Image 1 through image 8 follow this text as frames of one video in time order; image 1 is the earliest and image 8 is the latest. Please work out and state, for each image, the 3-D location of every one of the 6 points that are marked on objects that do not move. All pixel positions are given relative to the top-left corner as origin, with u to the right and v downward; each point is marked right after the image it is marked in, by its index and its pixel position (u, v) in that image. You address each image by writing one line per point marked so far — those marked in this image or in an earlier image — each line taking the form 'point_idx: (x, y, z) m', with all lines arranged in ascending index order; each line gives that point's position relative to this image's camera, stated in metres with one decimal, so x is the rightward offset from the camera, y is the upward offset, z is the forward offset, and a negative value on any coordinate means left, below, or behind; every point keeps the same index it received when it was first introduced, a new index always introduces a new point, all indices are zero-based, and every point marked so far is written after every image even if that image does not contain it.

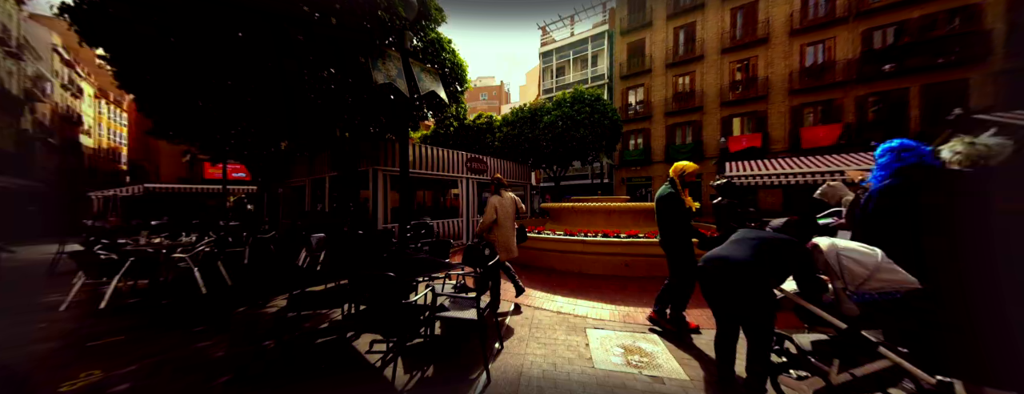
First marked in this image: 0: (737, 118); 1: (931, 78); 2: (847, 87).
0: (+13.4, +4.6, +15.8) m
1: (+18.6, +5.2, +11.7) m
2: (+16.4, +5.4, +13.2) m
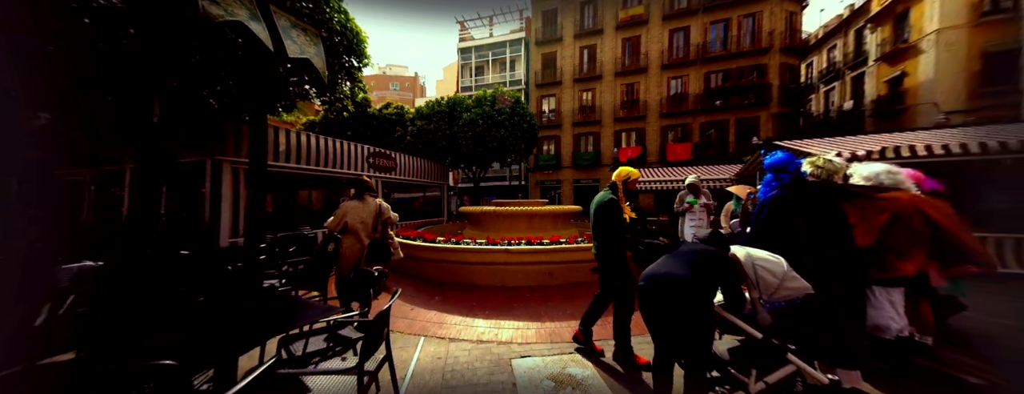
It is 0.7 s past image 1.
0: (+8.1, +4.5, +18.6) m
1: (+14.3, +5.1, +16.2) m
2: (+11.8, +5.3, +17.0) m
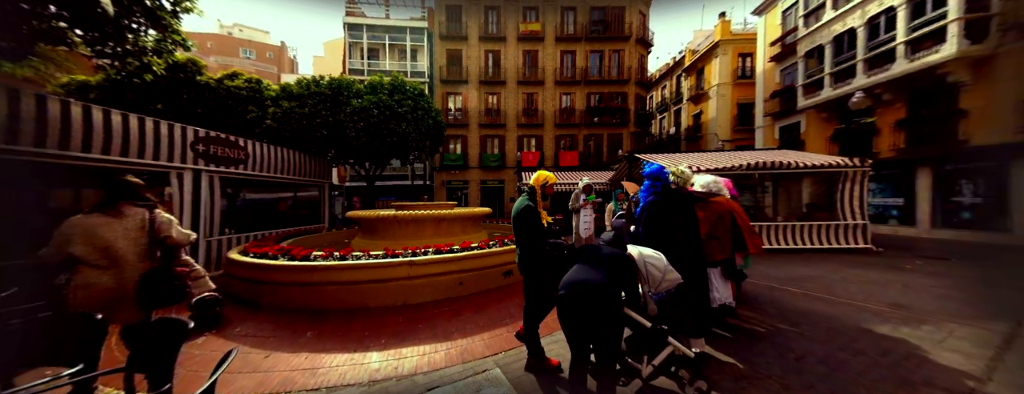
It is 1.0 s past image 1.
0: (+1.2, +4.4, +20.0) m
1: (+7.8, +5.0, +20.0) m
2: (+5.1, +5.2, +19.8) m
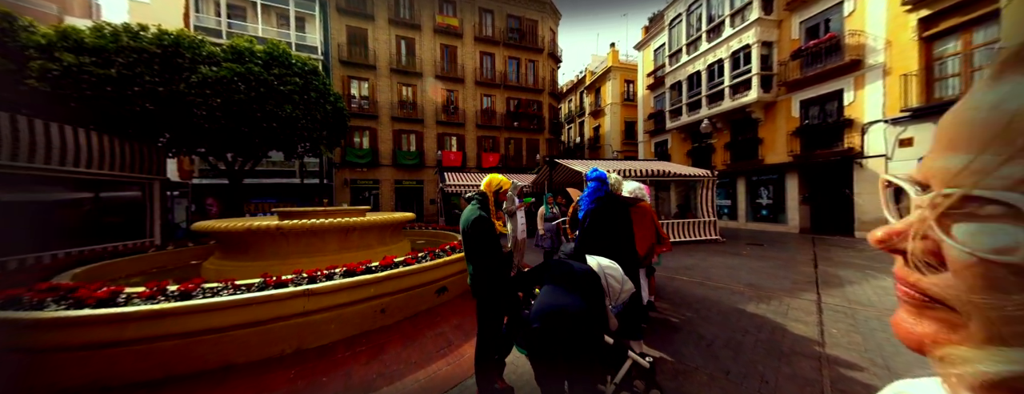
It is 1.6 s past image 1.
0: (-4.8, +4.3, +19.1) m
1: (+1.5, +4.9, +21.2) m
2: (-0.9, +5.1, +20.1) m
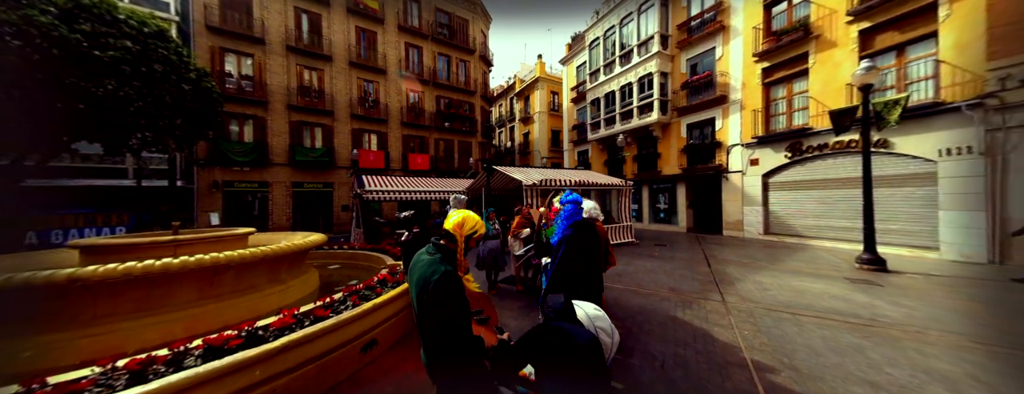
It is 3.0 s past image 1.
0: (-9.4, +4.0, +16.7) m
1: (-3.9, +4.5, +20.4) m
2: (-6.0, +4.7, +18.7) m
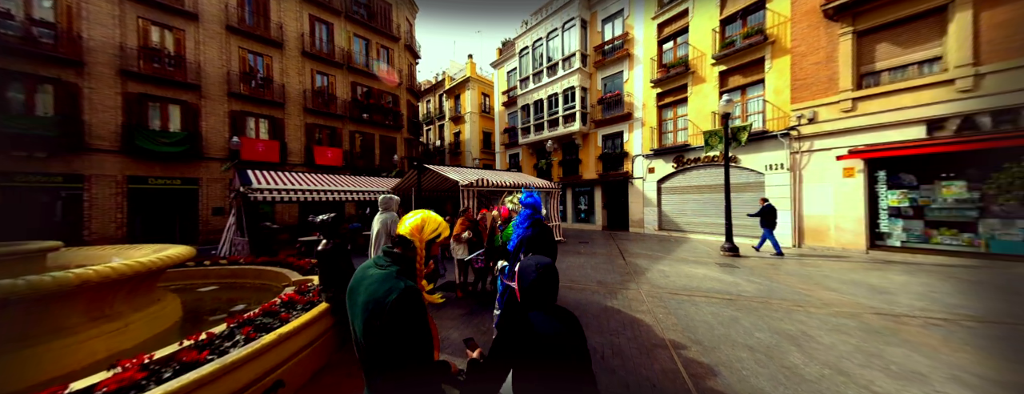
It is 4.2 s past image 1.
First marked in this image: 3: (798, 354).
0: (-13.3, +4.0, +13.4) m
1: (-9.1, +4.5, +18.4) m
2: (-10.6, +4.7, +16.3) m
3: (+3.3, -1.9, +3.1) m
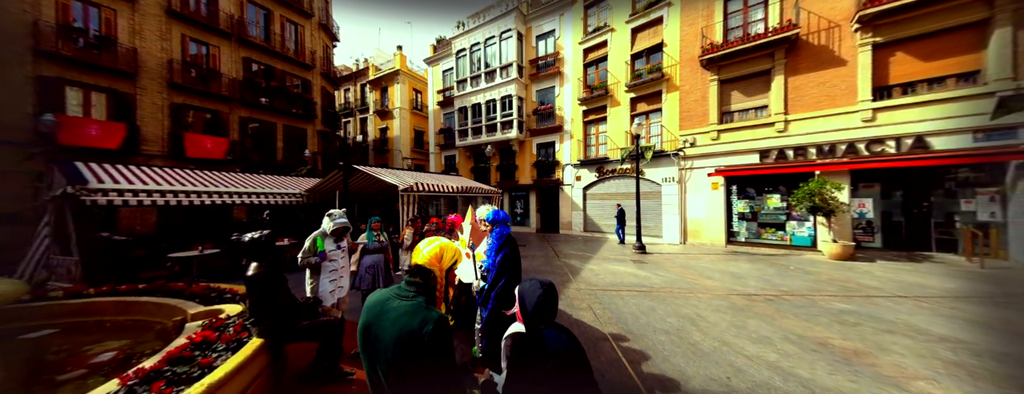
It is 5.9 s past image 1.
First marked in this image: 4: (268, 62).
0: (-15.9, +3.9, +9.6) m
1: (-13.1, +4.4, +15.6) m
2: (-14.0, +4.6, +13.1) m
3: (+2.8, -2.1, +4.0) m
4: (-13.5, +7.4, +14.7) m
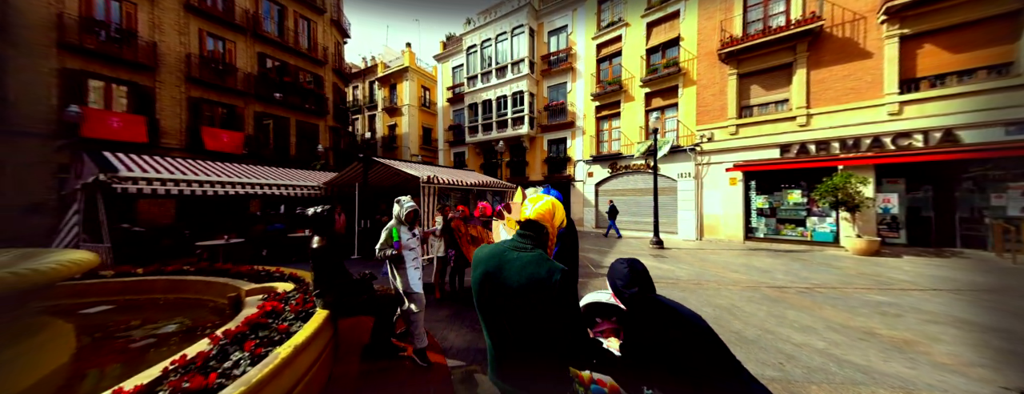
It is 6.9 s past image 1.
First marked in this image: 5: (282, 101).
0: (-15.2, +4.3, +9.7) m
1: (-12.4, +4.7, +15.7) m
2: (-13.3, +5.0, +13.2) m
3: (+3.4, -1.8, +4.0) m
4: (-12.7, +7.7, +14.8) m
5: (-12.5, +5.3, +14.5) m
